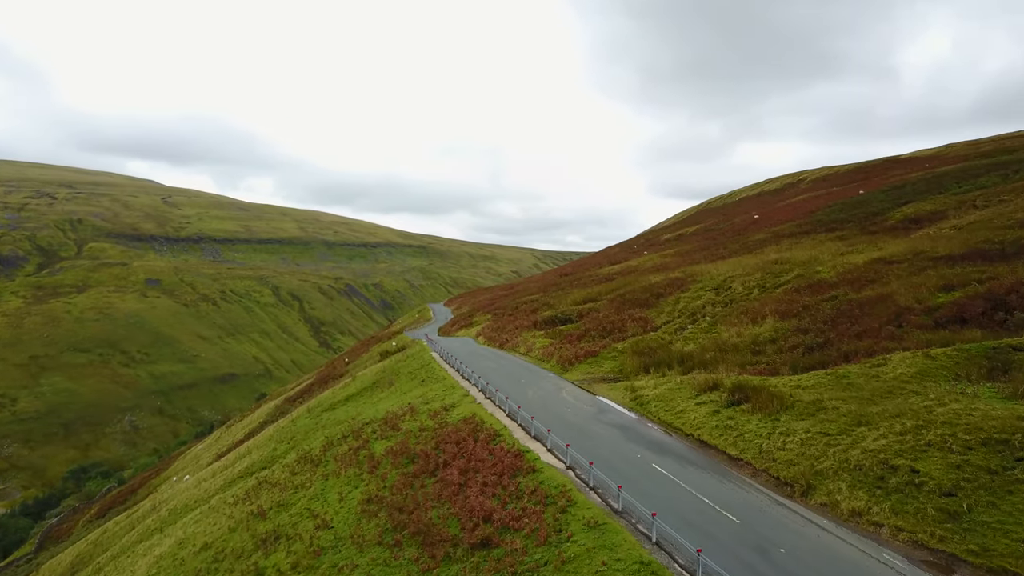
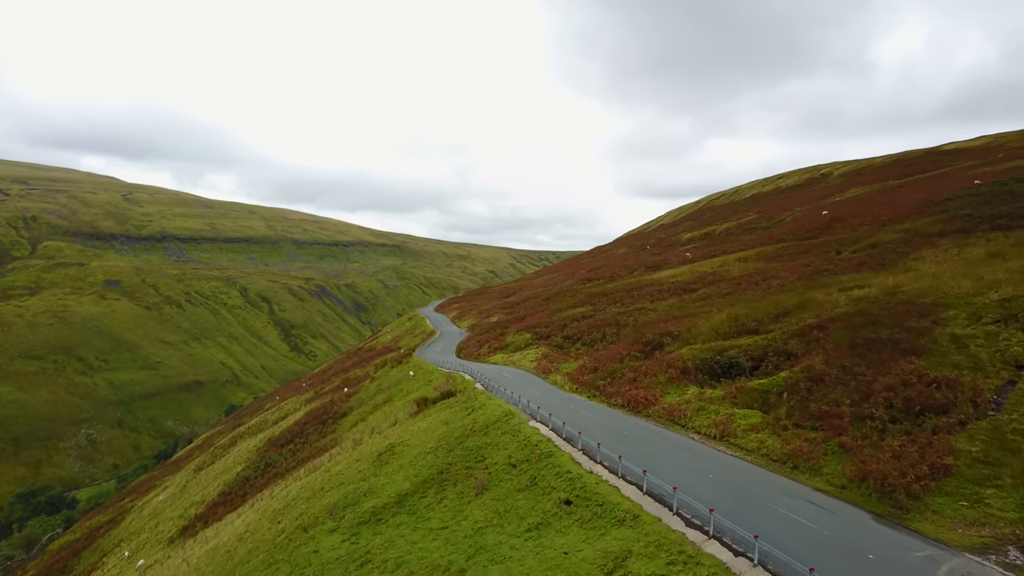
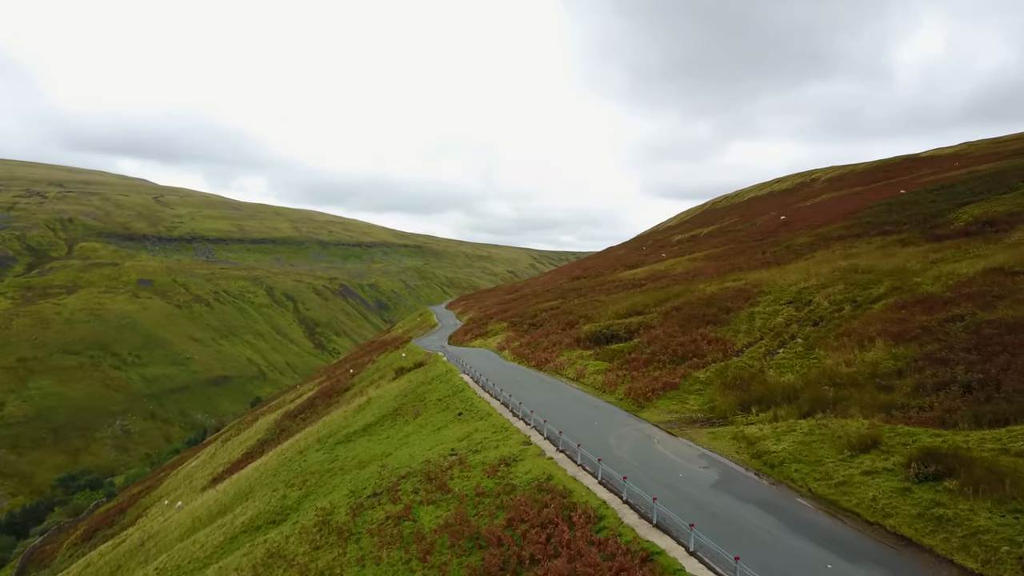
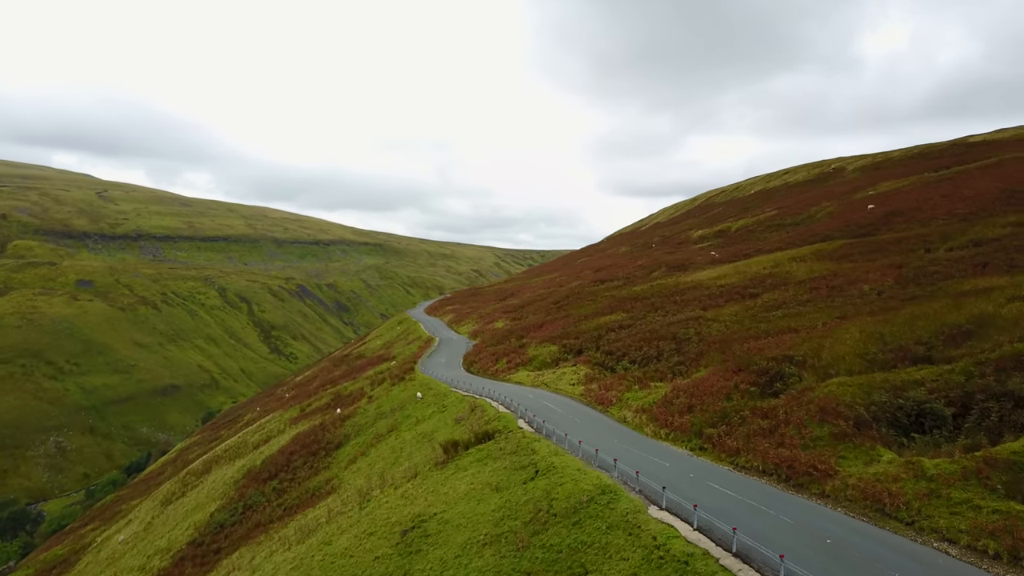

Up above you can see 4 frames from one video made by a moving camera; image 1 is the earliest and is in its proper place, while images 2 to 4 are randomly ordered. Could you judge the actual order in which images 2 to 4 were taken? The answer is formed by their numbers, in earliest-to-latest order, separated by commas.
3, 2, 4
